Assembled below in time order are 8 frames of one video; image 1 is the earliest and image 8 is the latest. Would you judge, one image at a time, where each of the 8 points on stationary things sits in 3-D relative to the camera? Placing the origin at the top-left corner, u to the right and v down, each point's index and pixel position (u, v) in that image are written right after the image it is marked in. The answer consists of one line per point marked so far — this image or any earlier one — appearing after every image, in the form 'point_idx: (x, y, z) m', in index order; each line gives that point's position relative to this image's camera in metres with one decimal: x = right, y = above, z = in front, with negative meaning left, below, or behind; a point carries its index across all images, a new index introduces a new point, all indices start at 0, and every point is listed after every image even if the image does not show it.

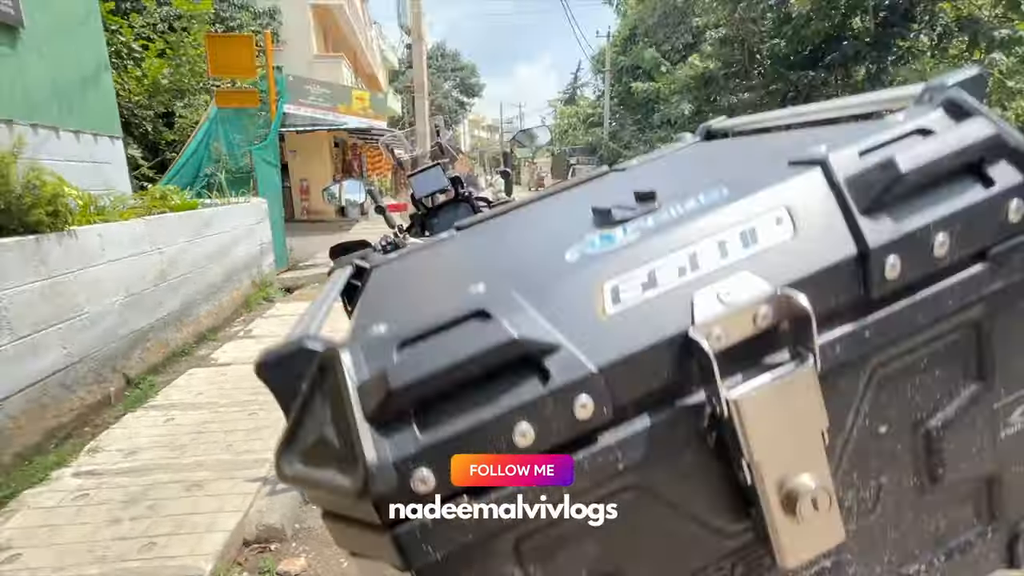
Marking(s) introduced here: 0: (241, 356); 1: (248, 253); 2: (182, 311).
0: (-2.7, -0.7, +4.8) m
1: (-3.6, +0.5, +6.5) m
2: (-3.4, -0.3, +4.9) m
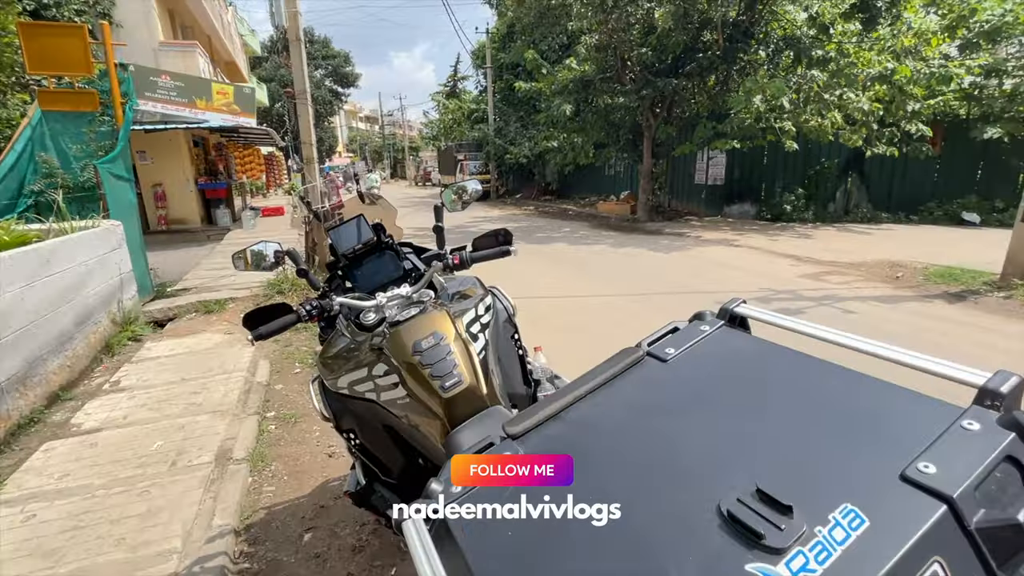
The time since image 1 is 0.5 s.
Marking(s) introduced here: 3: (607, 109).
0: (-3.4, -1.1, +4.1) m
1: (-4.7, 0.0, +5.6) m
2: (-4.2, -0.7, +4.1) m
3: (+2.7, +5.4, +14.6) m
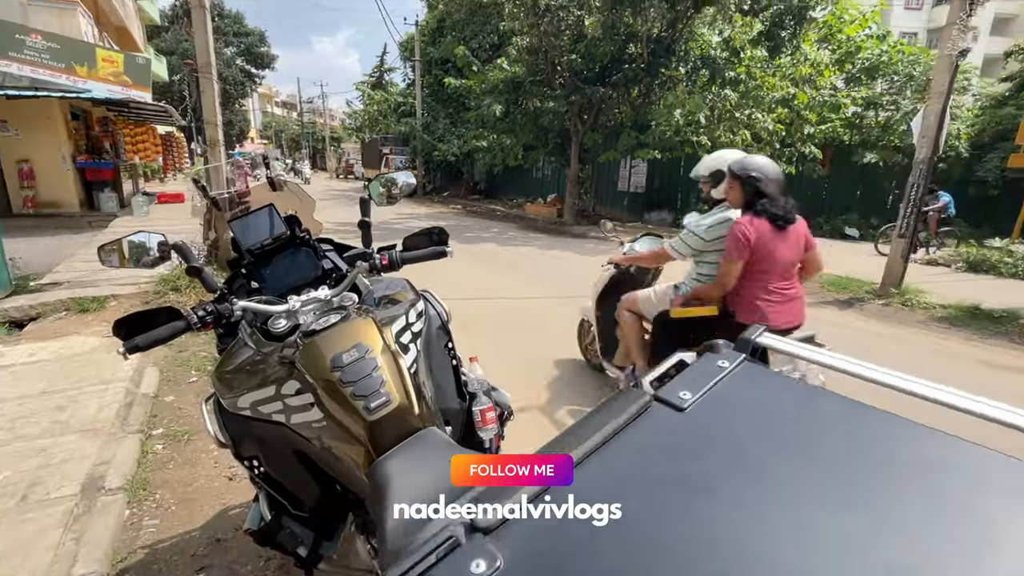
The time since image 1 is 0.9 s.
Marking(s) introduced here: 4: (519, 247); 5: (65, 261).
0: (-4.0, -1.1, +3.3) m
1: (-5.5, +0.1, +4.6) m
2: (-4.7, -0.7, +3.2) m
3: (+0.6, +5.3, +14.6) m
4: (+0.1, +1.1, +11.6) m
5: (-7.6, +0.5, +8.1) m
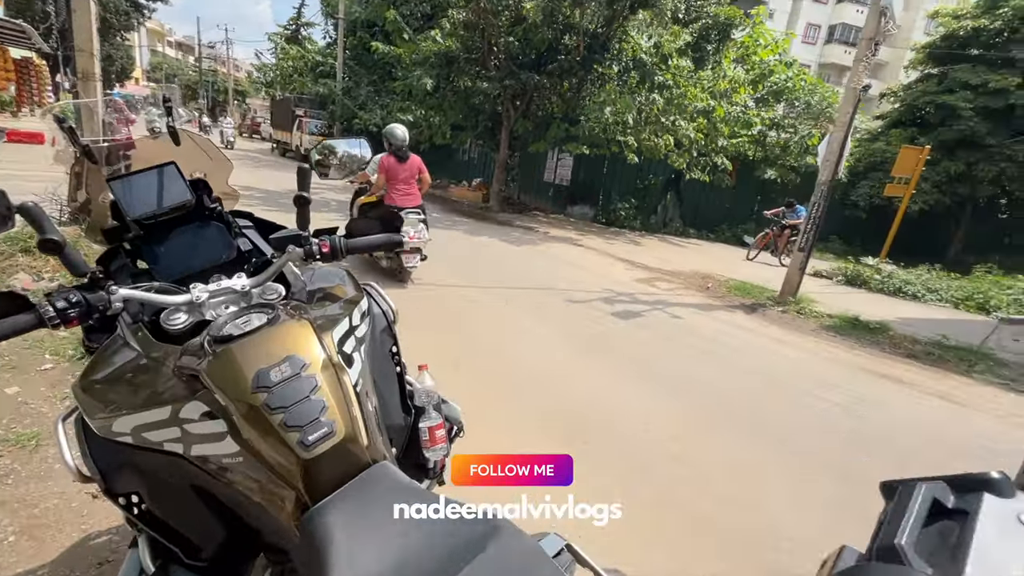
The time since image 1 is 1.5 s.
0: (-4.3, -0.8, +2.3) m
1: (-5.9, +0.5, +3.3) m
2: (-5.0, -0.4, +2.0) m
3: (-1.4, +5.8, +14.1) m
4: (-1.6, +1.5, +11.2) m
5: (-8.6, +1.1, +6.3) m
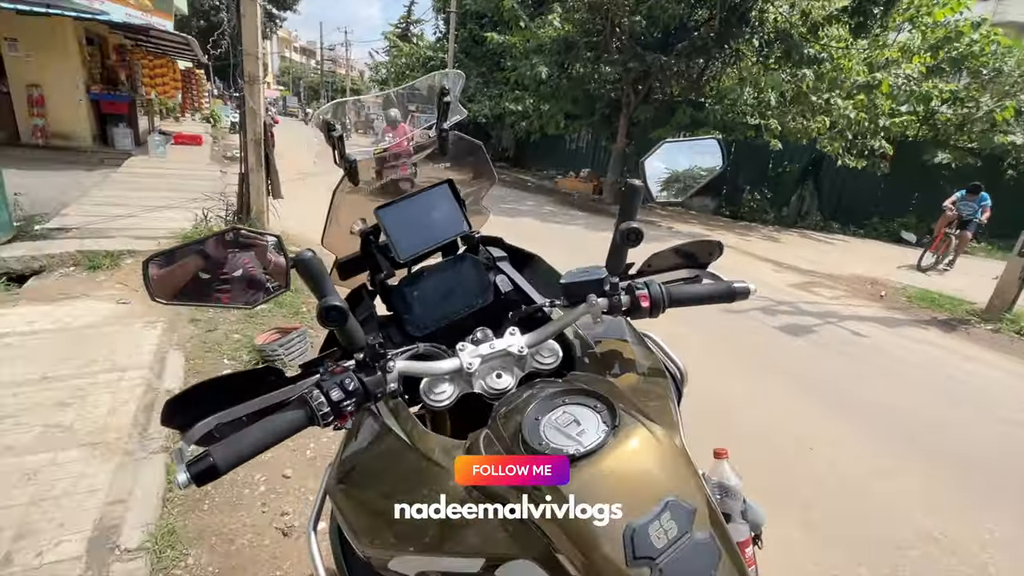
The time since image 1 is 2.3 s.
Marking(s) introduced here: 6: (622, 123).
0: (-3.2, -0.8, +2.5) m
1: (-4.6, +0.5, +3.7) m
2: (-3.9, -0.4, +2.3) m
3: (+2.0, +5.8, +13.3) m
4: (+1.2, +1.5, +10.6) m
5: (-6.6, +1.3, +7.2) m
6: (+3.2, +4.8, +13.8) m
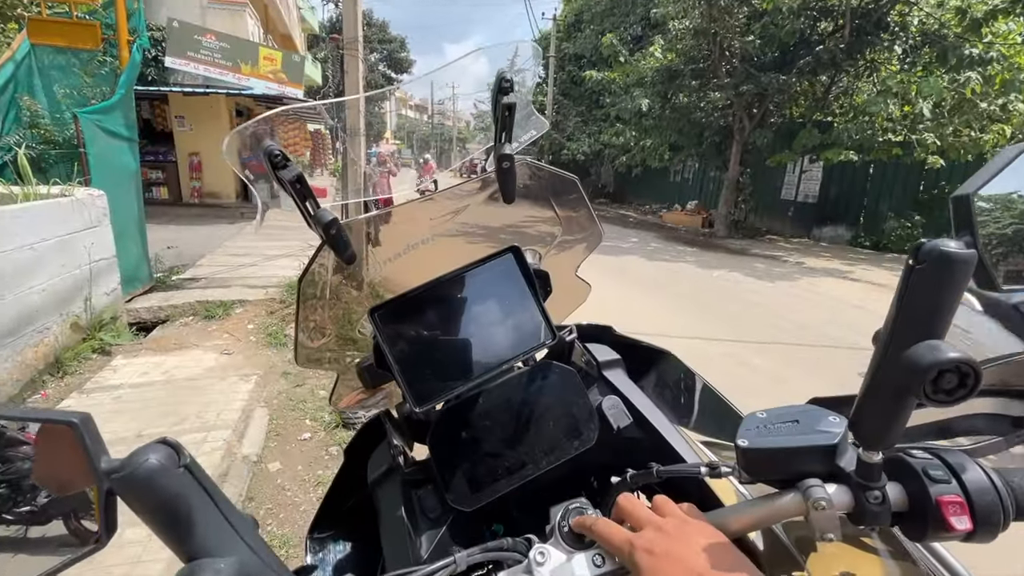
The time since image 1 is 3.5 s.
0: (-2.7, -1.2, +2.5) m
1: (-3.8, +0.1, +4.0) m
2: (-3.4, -0.7, +2.5) m
3: (+4.7, +4.7, +12.5) m
4: (+3.3, +0.6, +9.7) m
5: (-5.1, +0.6, +8.0) m
6: (+5.9, +3.6, +12.7) m
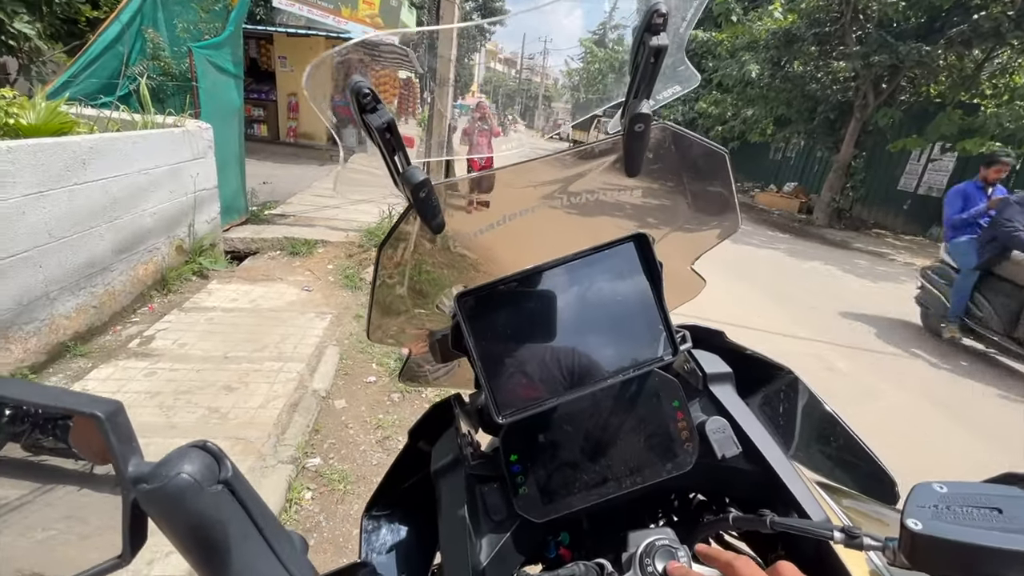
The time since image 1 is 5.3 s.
0: (-2.4, -0.7, +2.8) m
1: (-3.1, +0.8, +4.4) m
2: (-3.0, -0.2, +2.9) m
3: (+6.9, +5.0, +11.2) m
4: (+4.7, +0.8, +9.0) m
5: (-3.8, +1.7, +8.4) m
6: (+8.0, +3.7, +11.3) m
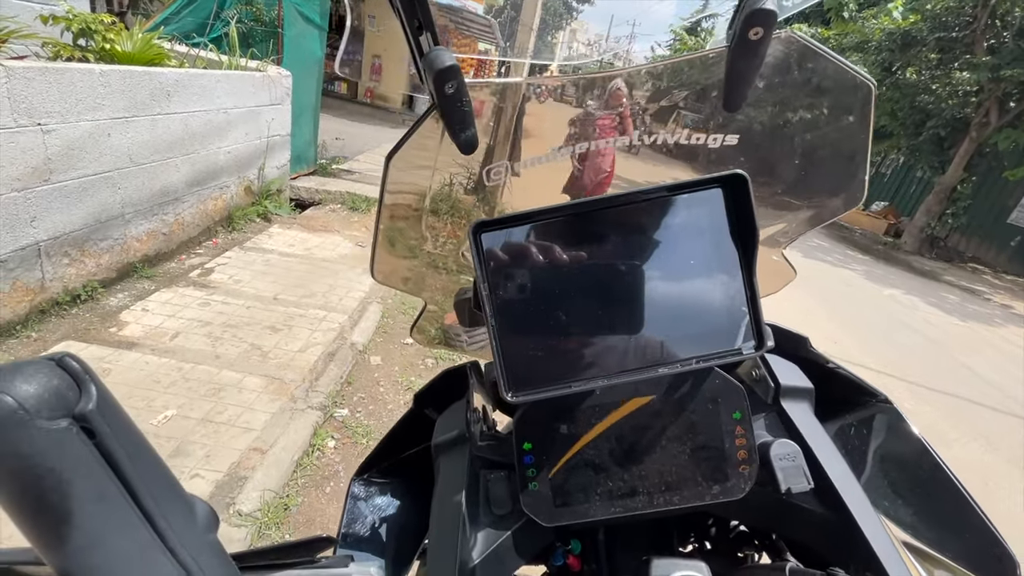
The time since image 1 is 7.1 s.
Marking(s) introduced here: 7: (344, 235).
0: (-2.2, -0.3, +3.0) m
1: (-2.5, +1.3, +4.5) m
2: (-2.7, +0.4, +3.1) m
3: (+8.6, +4.3, +10.1) m
4: (+5.7, +0.5, +8.3) m
5: (-2.6, +2.4, +8.5) m
6: (+9.6, +2.9, +10.1) m
7: (-1.7, +0.6, +4.9) m
